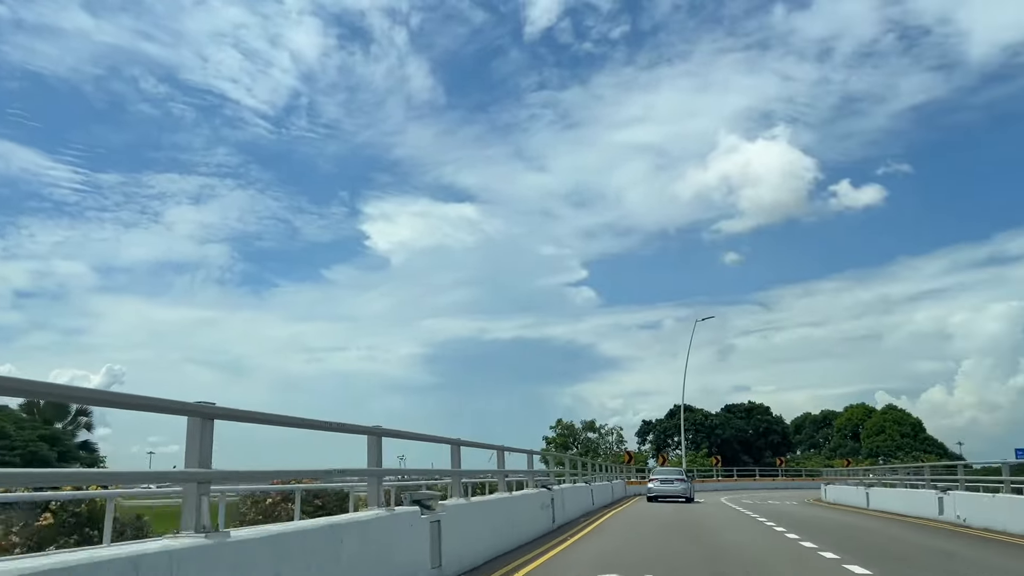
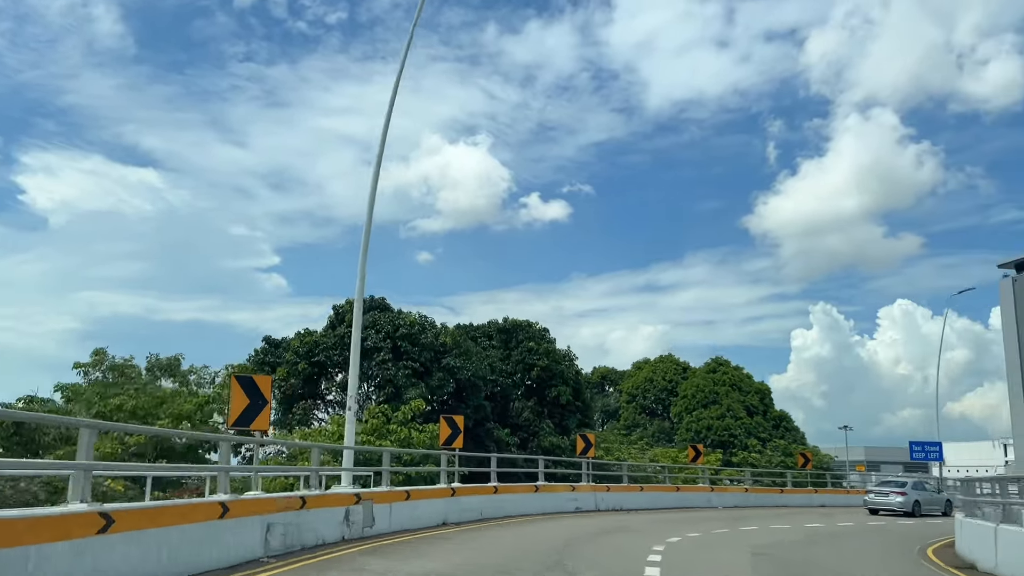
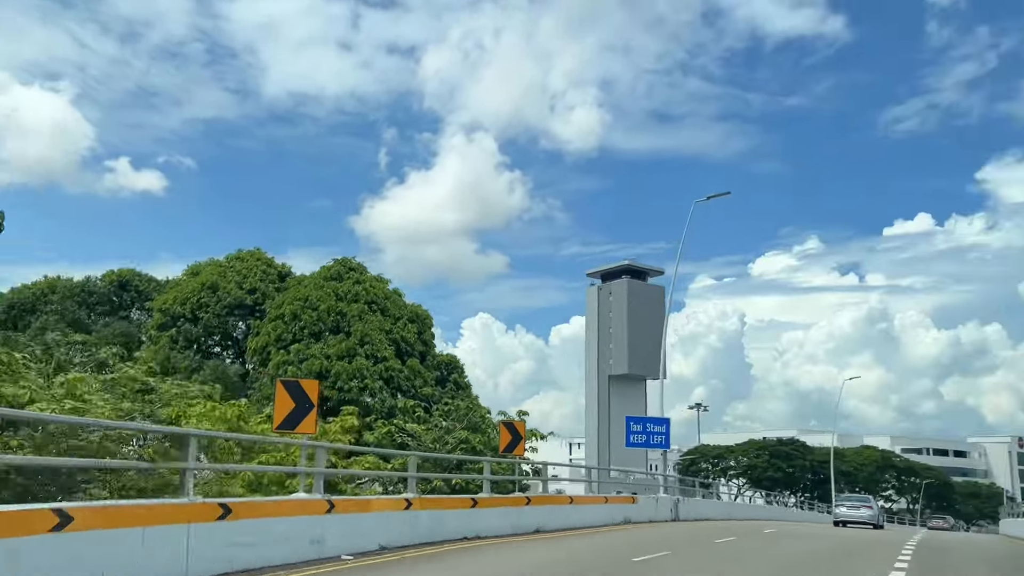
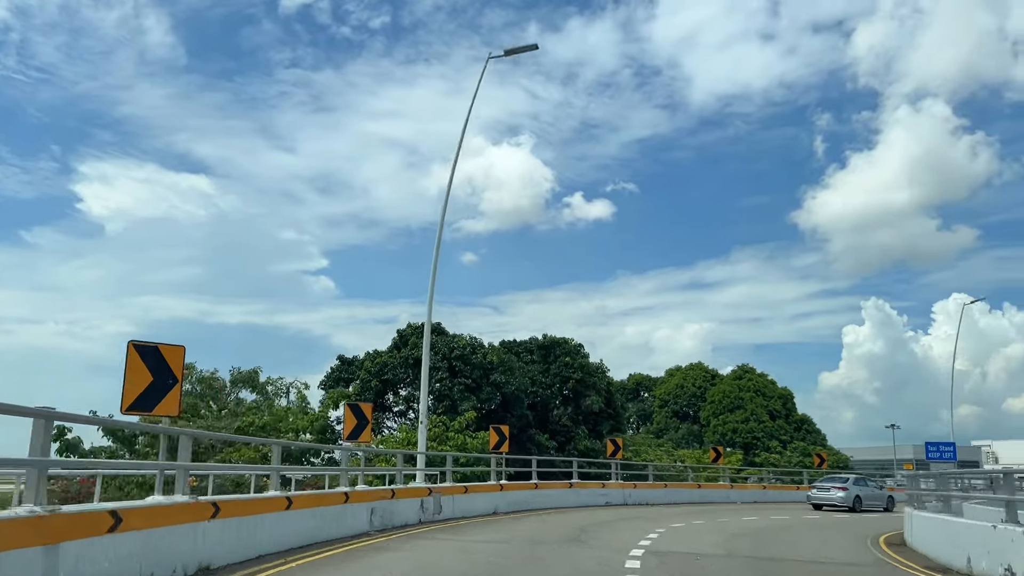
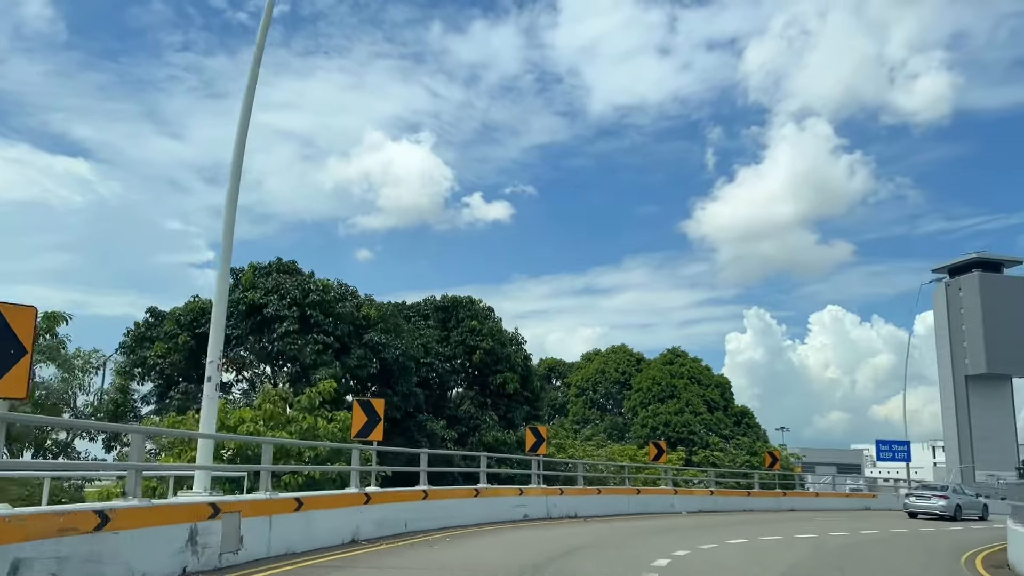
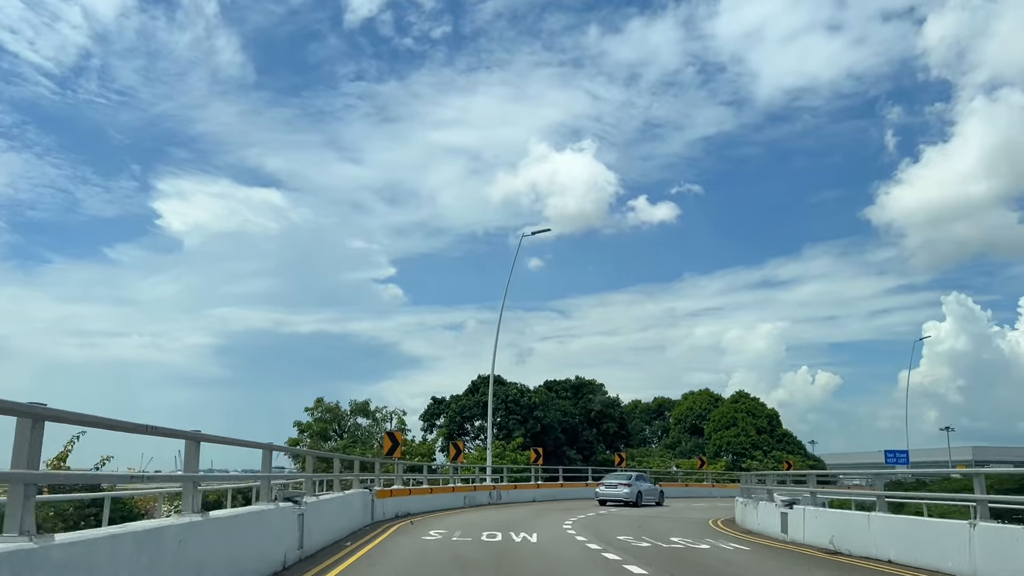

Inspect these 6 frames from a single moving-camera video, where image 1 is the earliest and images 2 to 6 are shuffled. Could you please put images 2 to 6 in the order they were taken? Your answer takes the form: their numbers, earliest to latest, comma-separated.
6, 4, 2, 5, 3
